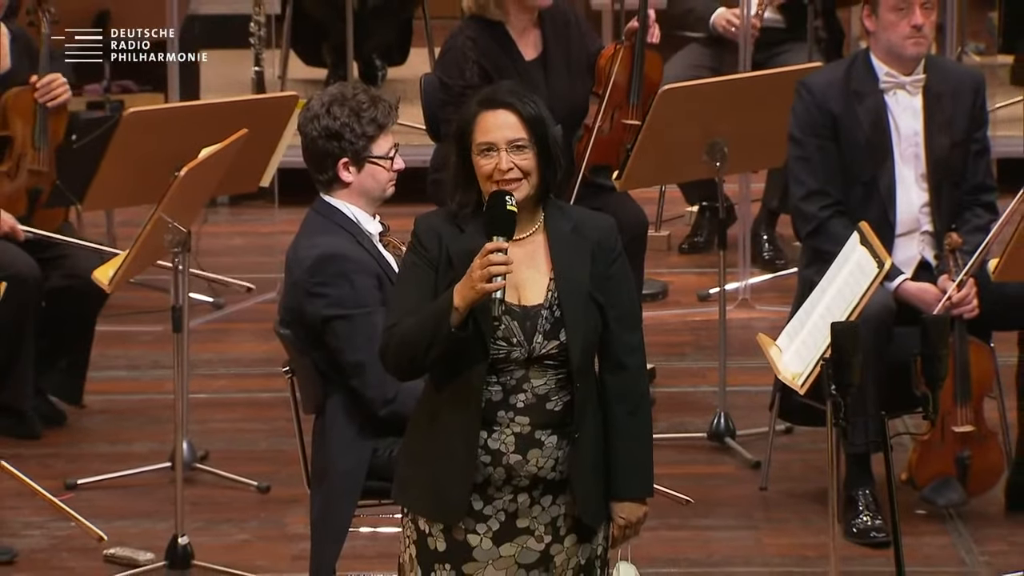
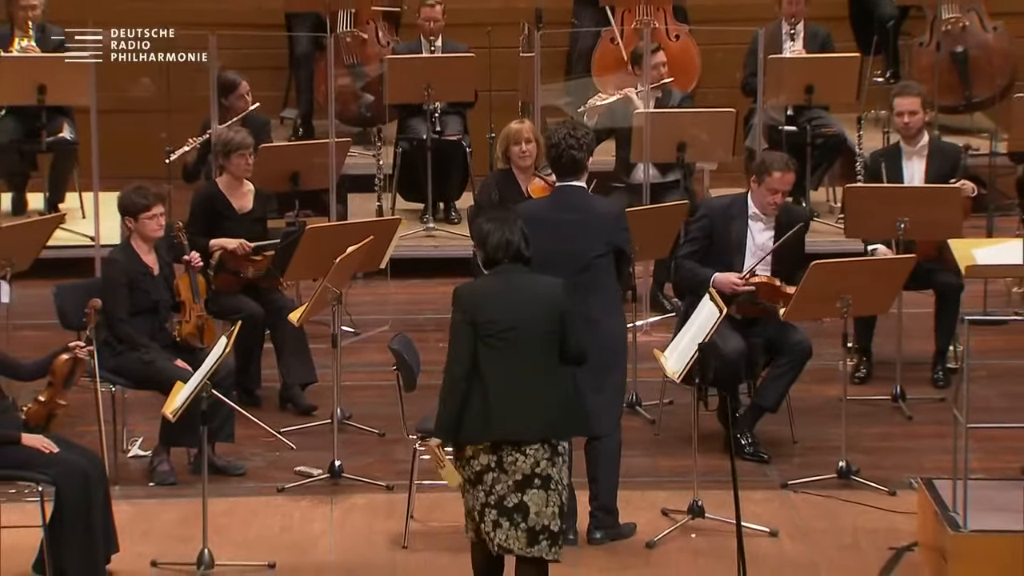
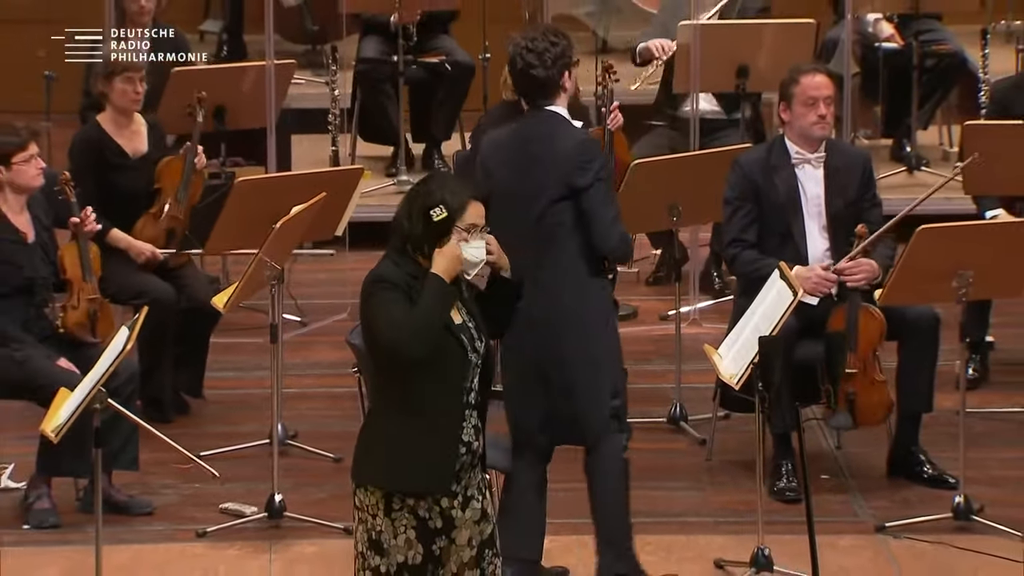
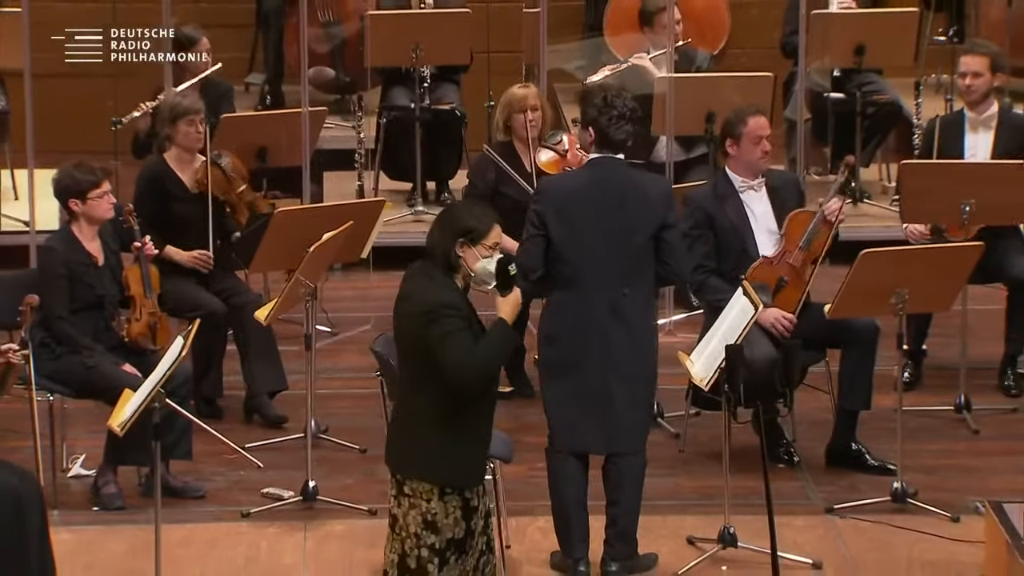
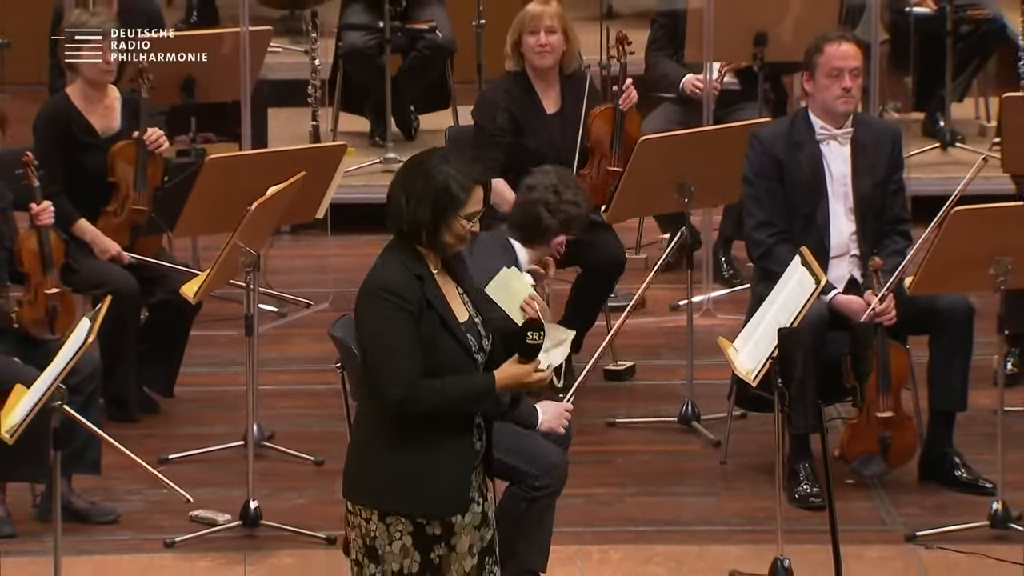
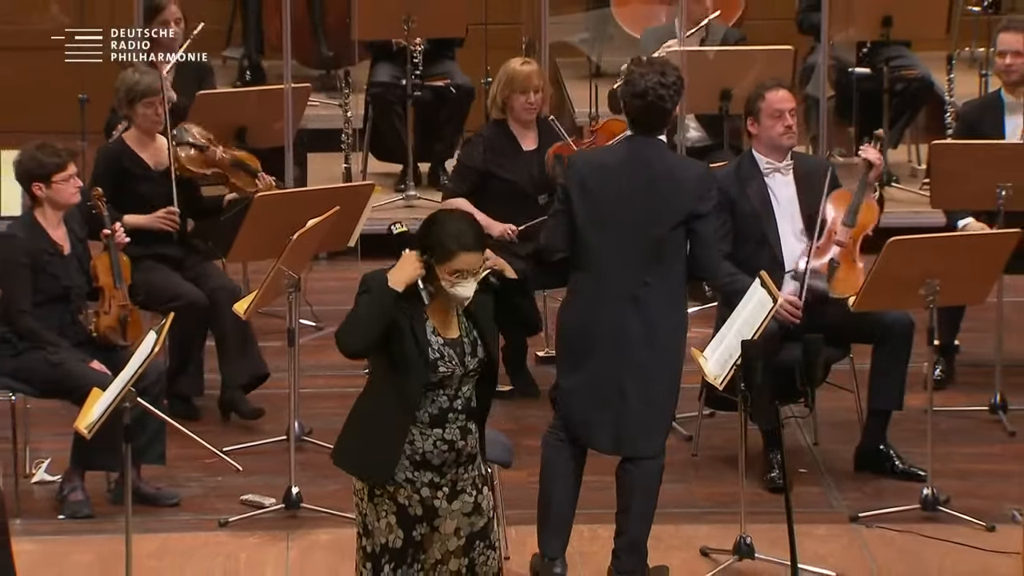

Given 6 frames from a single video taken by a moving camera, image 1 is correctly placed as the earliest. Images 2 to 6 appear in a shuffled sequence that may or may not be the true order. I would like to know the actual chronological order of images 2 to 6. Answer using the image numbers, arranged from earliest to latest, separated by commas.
5, 3, 6, 4, 2
